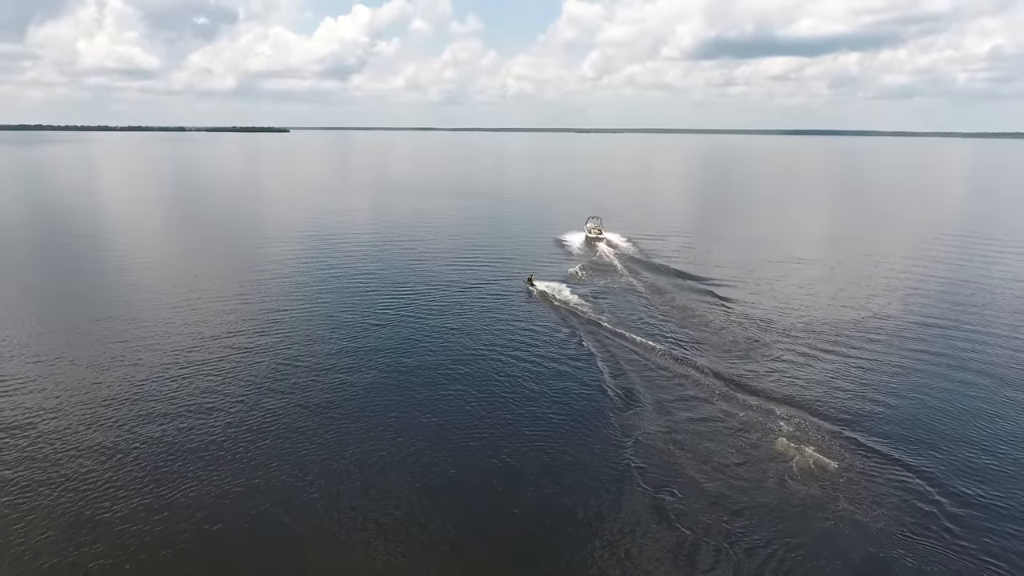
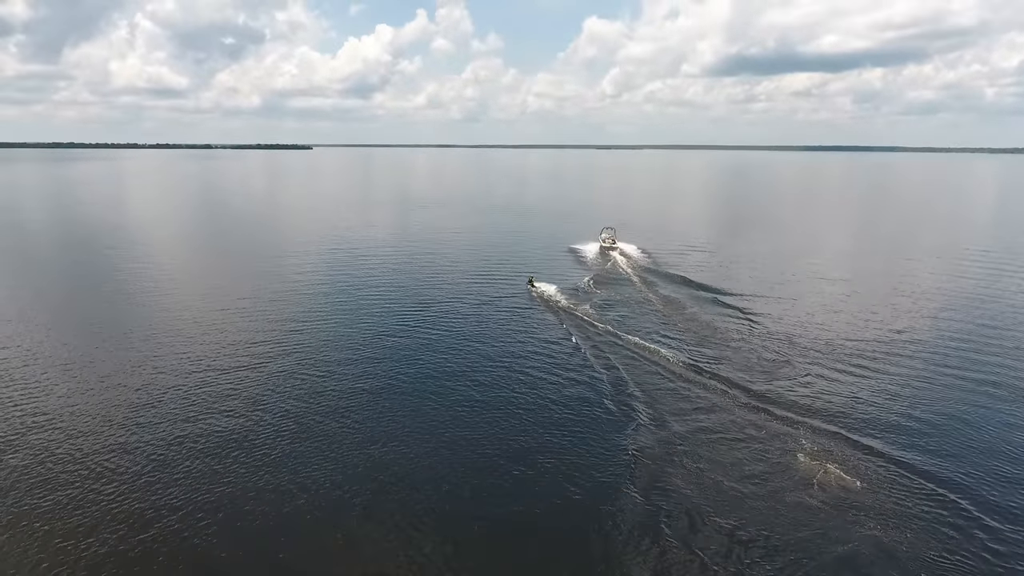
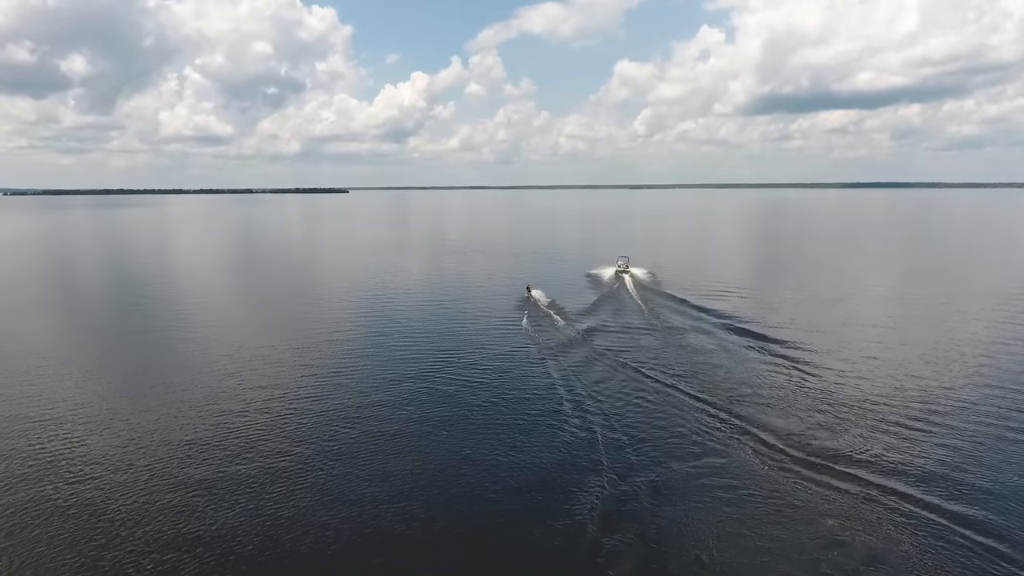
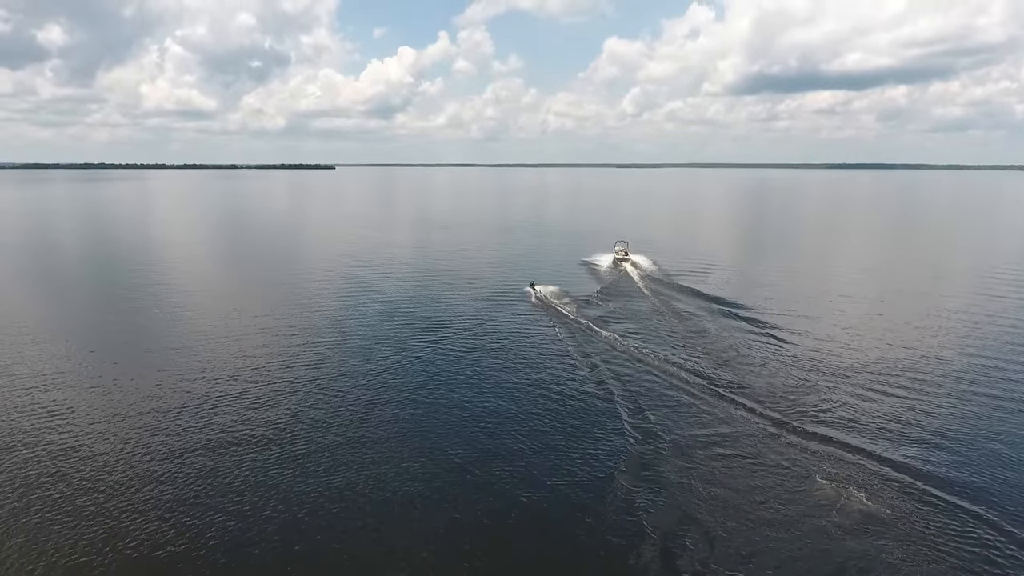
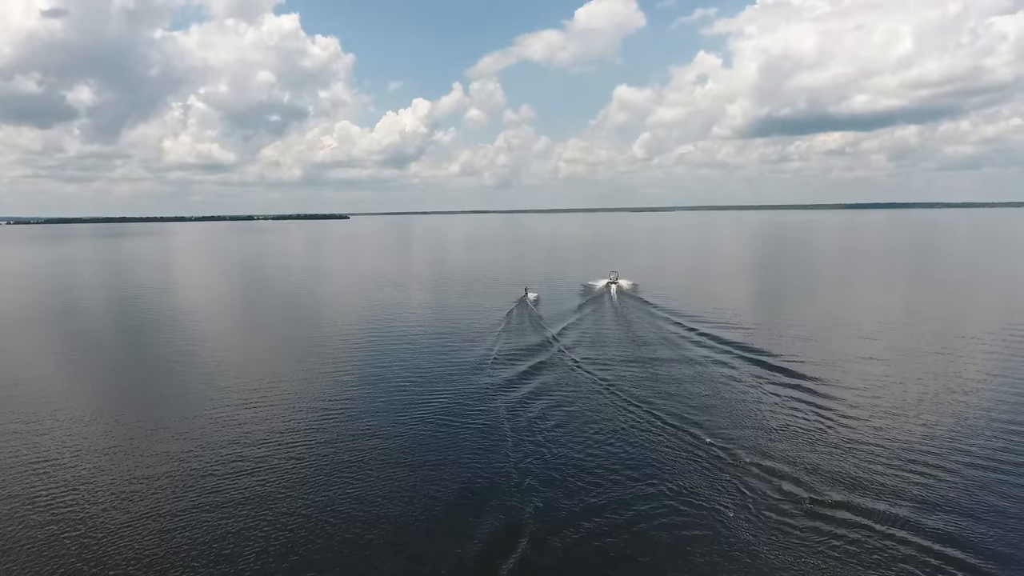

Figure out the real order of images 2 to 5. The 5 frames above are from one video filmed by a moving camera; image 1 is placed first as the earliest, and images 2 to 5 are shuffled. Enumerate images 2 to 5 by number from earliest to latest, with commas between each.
2, 4, 3, 5
